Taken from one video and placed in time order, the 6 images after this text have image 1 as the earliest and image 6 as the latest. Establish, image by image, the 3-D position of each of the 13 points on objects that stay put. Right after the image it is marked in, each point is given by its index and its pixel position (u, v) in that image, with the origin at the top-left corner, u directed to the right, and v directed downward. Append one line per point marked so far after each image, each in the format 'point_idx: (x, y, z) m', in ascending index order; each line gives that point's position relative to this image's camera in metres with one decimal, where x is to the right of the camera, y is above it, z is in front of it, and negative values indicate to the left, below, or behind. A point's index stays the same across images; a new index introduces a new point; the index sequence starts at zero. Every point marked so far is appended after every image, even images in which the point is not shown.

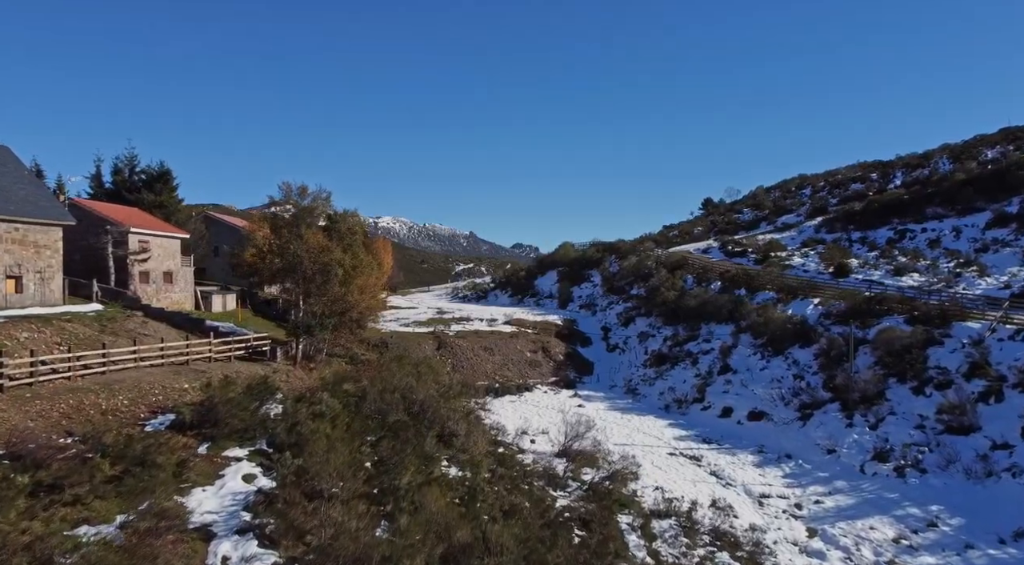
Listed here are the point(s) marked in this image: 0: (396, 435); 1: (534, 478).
0: (-2.9, -3.8, +17.7) m
1: (+0.6, -5.3, +19.4) m
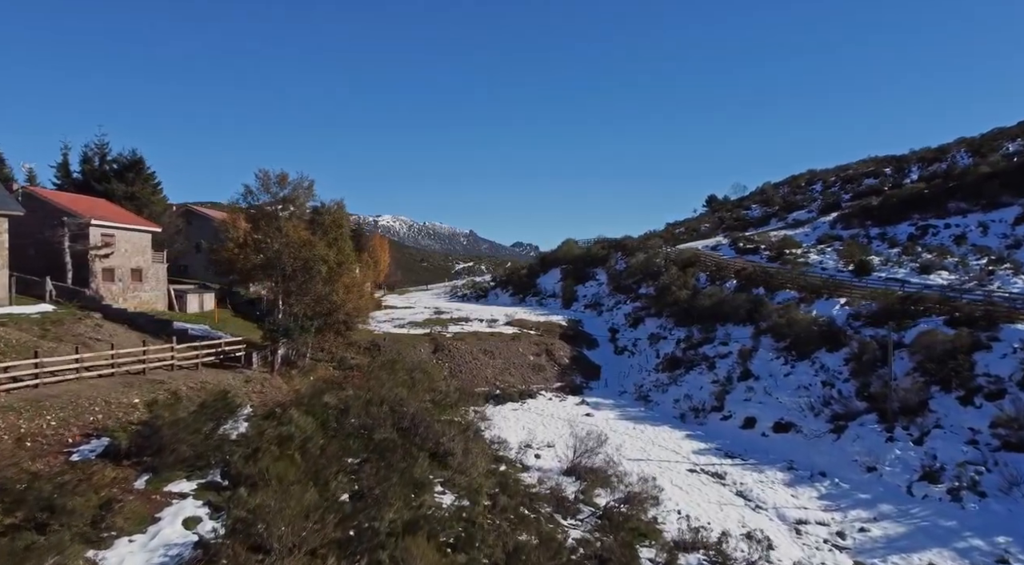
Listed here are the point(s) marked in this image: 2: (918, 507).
0: (-2.8, -3.7, +15.2) m
1: (+0.7, -5.3, +17.0) m
2: (+10.5, -5.8, +18.5) m
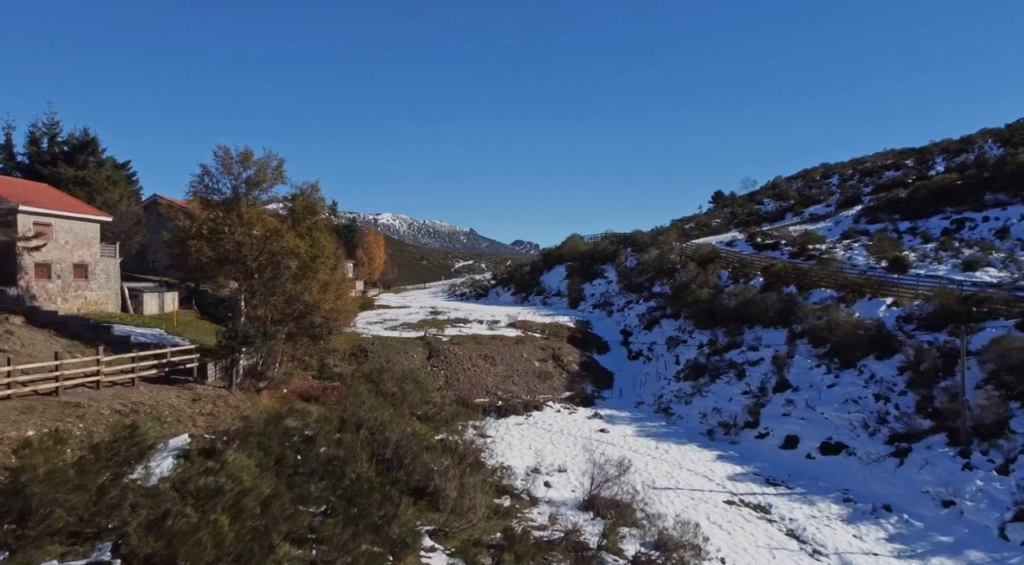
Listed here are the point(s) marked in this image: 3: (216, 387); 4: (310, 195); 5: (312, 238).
0: (-2.6, -3.7, +11.8) m
1: (+0.8, -5.2, +13.6) m
2: (+10.7, -5.8, +15.1) m
3: (-7.2, -2.5, +17.4) m
4: (-5.6, +2.3, +19.8) m
5: (-5.5, +1.2, +19.5) m
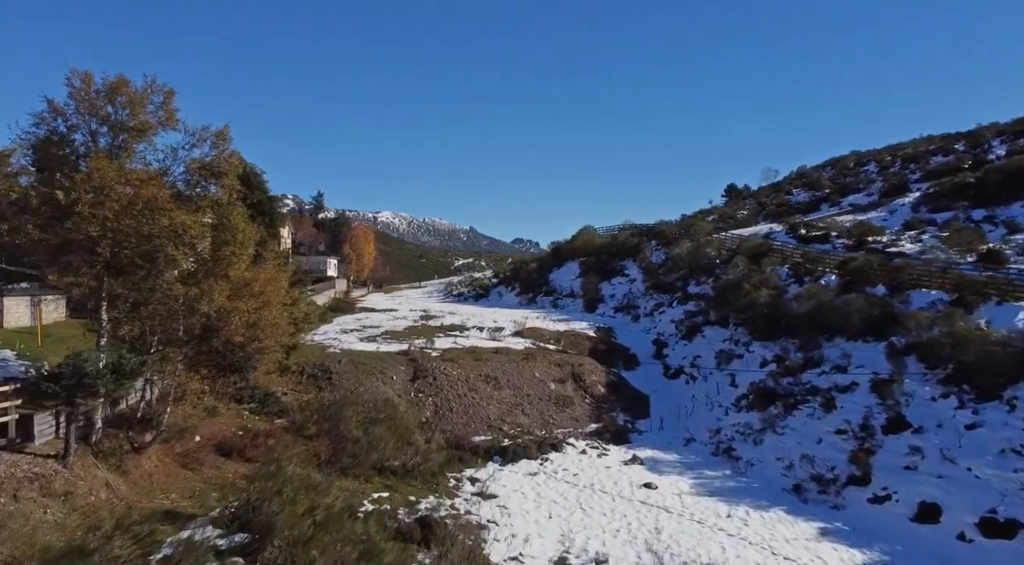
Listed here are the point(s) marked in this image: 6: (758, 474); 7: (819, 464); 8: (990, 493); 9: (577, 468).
0: (-2.4, -3.7, +5.0) m
1: (+1.1, -5.2, +6.7) m
2: (+10.9, -5.8, +8.3) m
3: (-6.9, -2.5, +10.6) m
4: (-5.3, +2.3, +12.9) m
5: (-5.2, +1.2, +12.6) m
6: (+6.4, -5.0, +18.7) m
7: (+7.7, -4.6, +18.0) m
8: (+10.0, -4.4, +15.0) m
9: (+1.8, -5.0, +19.5) m
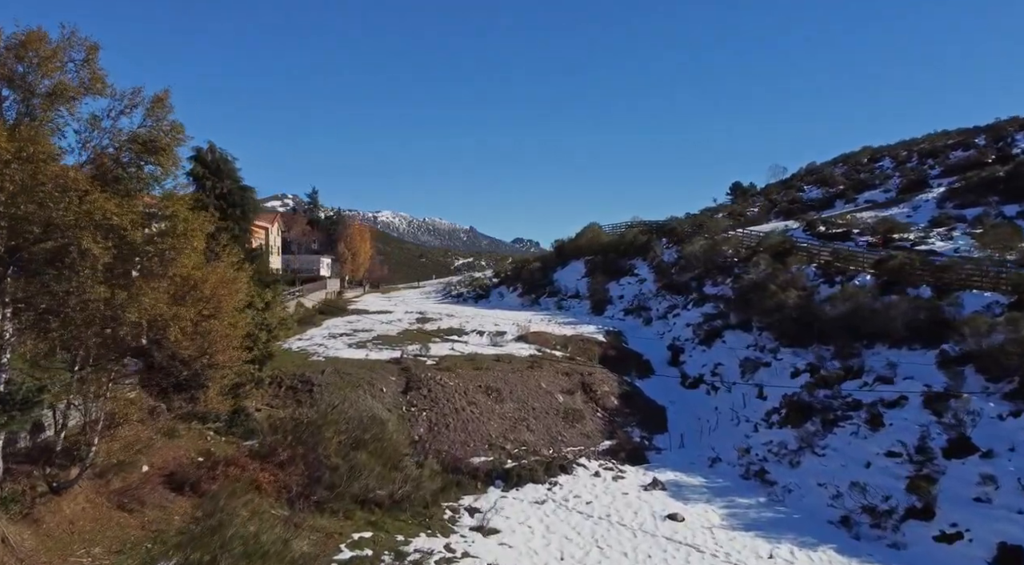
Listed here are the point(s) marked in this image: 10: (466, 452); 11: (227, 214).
0: (-2.3, -3.7, +2.6) m
1: (+1.2, -5.2, +4.3) m
2: (+11.0, -5.8, +5.9) m
3: (-6.8, -2.6, +8.2) m
4: (-5.2, +2.3, +10.5) m
5: (-5.1, +1.2, +10.2) m
6: (+6.5, -5.0, +16.3) m
7: (+7.8, -4.6, +15.6) m
8: (+10.1, -4.4, +12.6) m
9: (+1.9, -5.0, +17.1) m
10: (-1.2, -4.3, +18.2) m
11: (-7.1, +1.7, +17.9) m
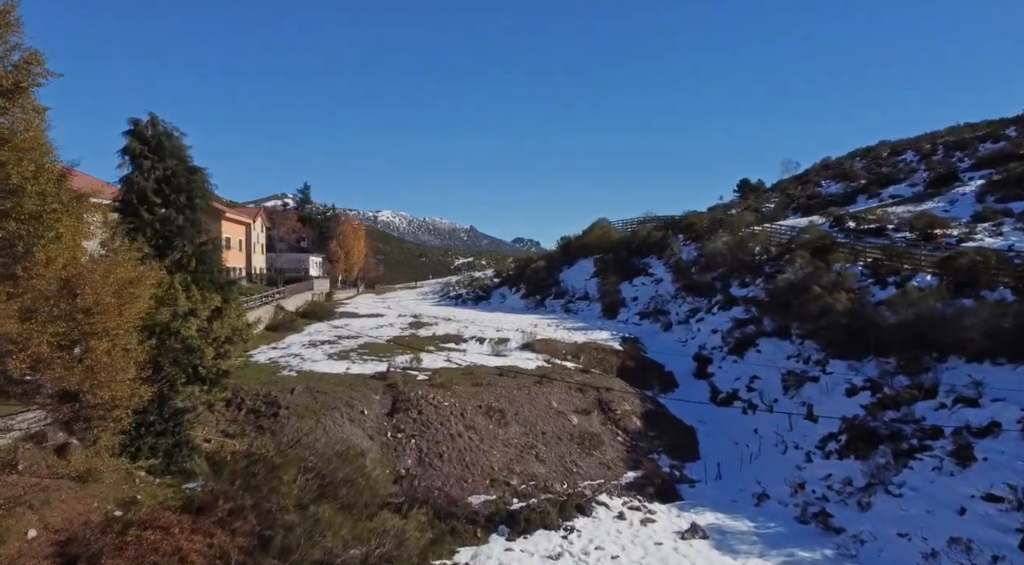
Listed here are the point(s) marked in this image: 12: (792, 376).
0: (-2.1, -3.8, -0.7) m
1: (+1.3, -5.3, +1.1) m
2: (+11.2, -5.8, +2.6) m
3: (-6.7, -2.6, +5.0) m
4: (-5.0, +2.3, +7.3) m
5: (-5.0, +1.2, +7.0) m
6: (+6.6, -5.0, +13.0) m
7: (+7.9, -4.6, +12.4) m
8: (+10.2, -4.5, +9.4) m
9: (+2.0, -5.1, +13.9) m
10: (-1.1, -4.3, +14.9) m
11: (-7.0, +1.7, +14.6) m
12: (+7.8, -2.6, +19.8) m
